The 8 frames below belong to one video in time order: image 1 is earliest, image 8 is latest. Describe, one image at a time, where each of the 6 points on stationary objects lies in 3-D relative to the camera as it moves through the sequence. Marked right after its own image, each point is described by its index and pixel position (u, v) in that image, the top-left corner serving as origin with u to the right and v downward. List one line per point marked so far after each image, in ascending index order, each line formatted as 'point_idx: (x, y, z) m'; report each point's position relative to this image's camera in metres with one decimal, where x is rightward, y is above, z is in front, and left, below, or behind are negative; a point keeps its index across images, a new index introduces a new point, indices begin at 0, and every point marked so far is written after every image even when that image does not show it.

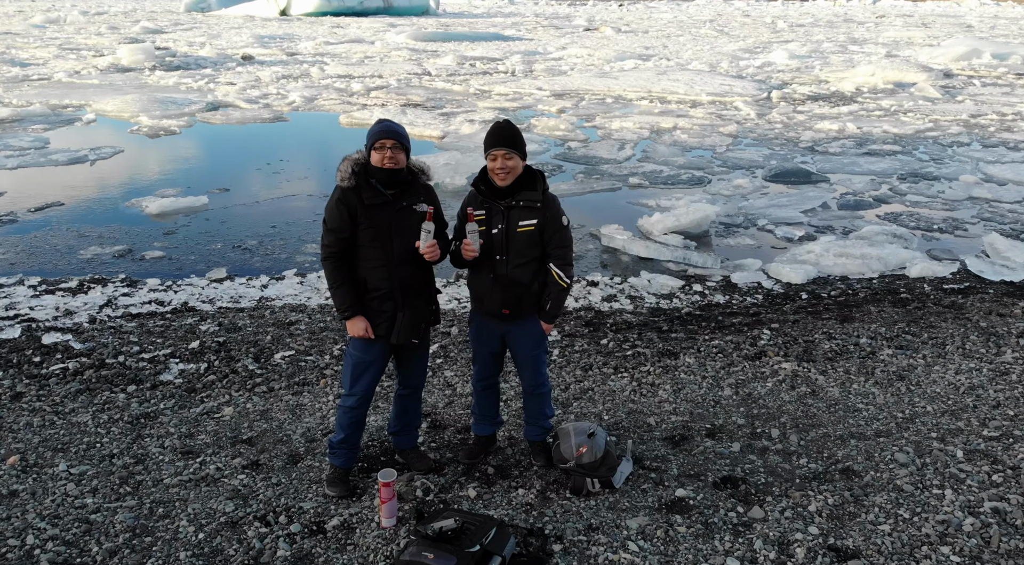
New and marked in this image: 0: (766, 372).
0: (+0.8, -0.3, +2.3) m
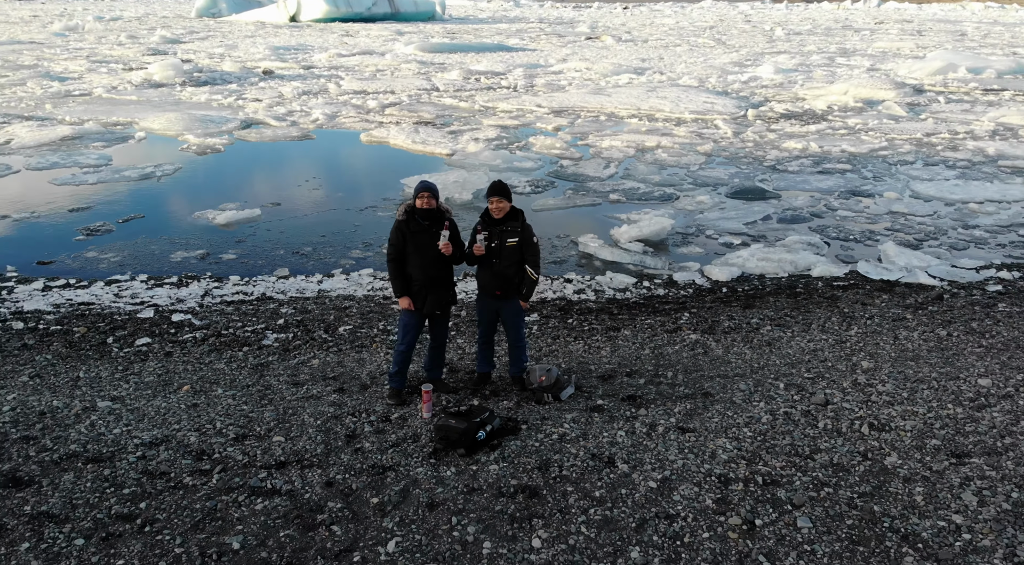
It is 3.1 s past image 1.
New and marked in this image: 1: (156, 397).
0: (+0.7, -0.2, +3.4) m
1: (-1.3, -0.4, +2.9) m
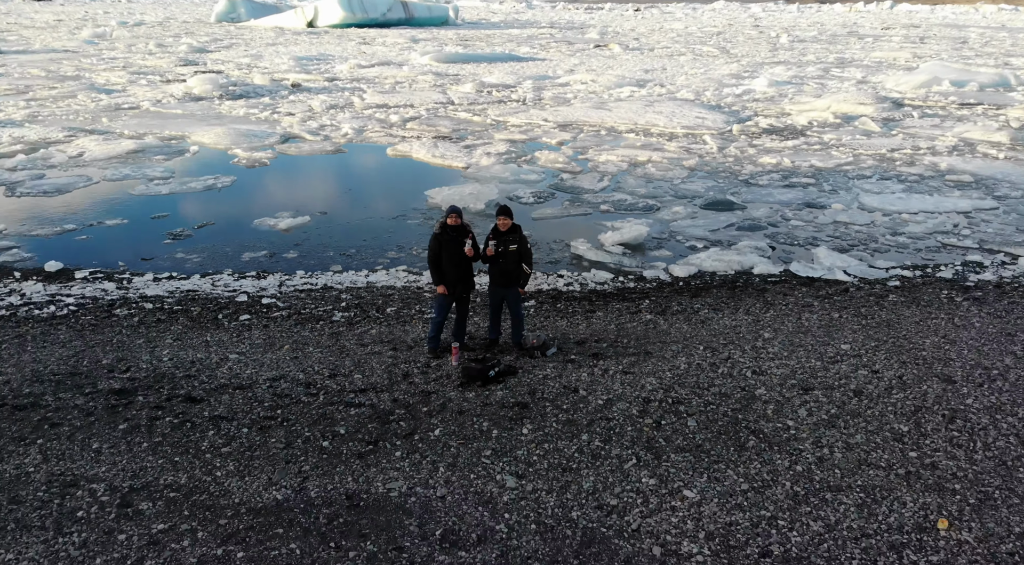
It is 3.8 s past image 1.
0: (+0.7, -0.2, +4.6) m
1: (-1.3, -0.3, +4.2) m
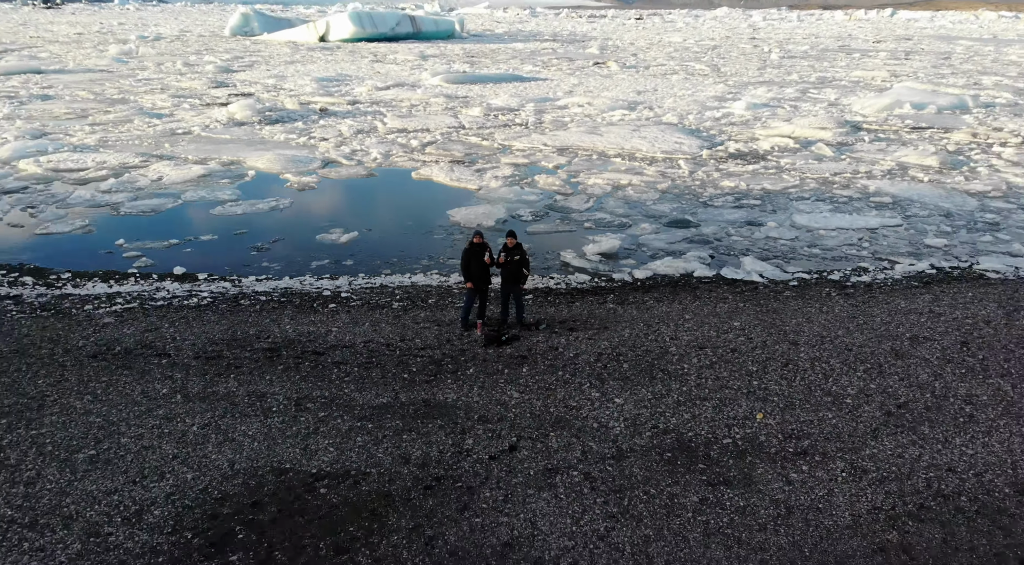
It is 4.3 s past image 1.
0: (+0.8, -0.2, +6.7) m
1: (-1.3, -0.3, +6.3) m
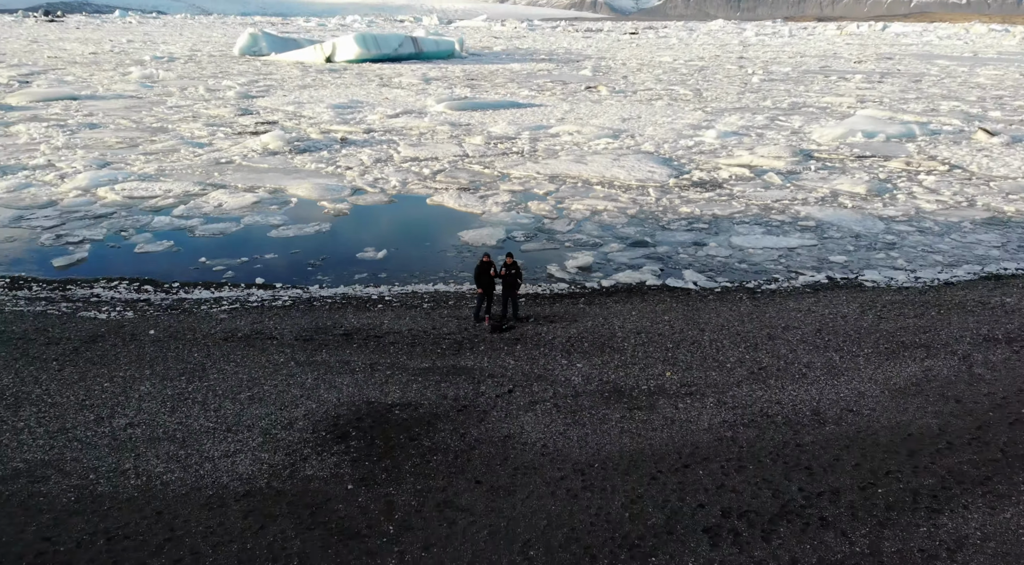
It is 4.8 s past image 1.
0: (+0.7, -0.3, +9.5) m
1: (-1.3, -0.4, +9.0) m
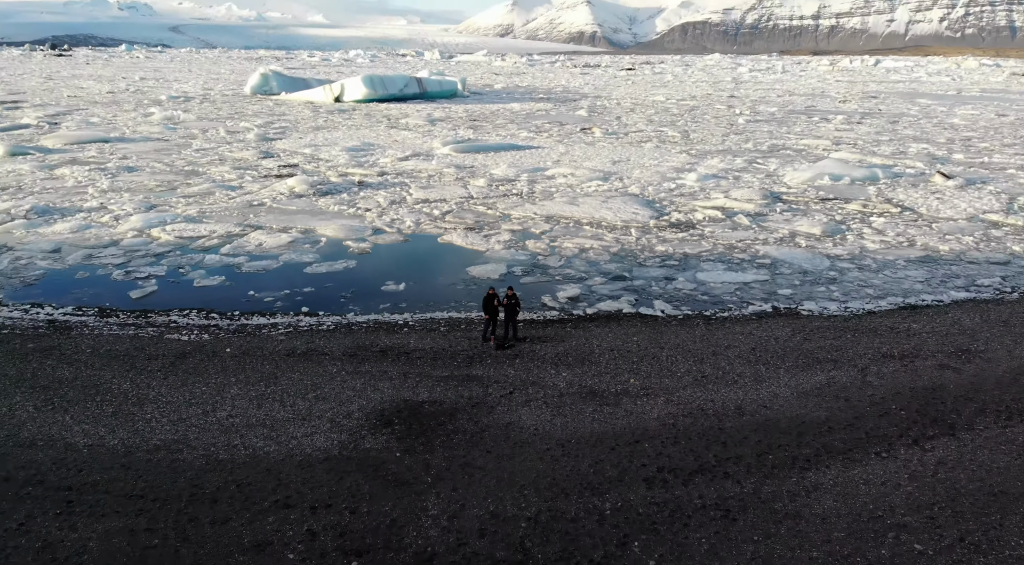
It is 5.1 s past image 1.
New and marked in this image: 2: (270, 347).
0: (+0.7, -0.7, +11.8) m
1: (-1.3, -0.8, +11.4) m
2: (-3.5, -0.9, +11.2) m
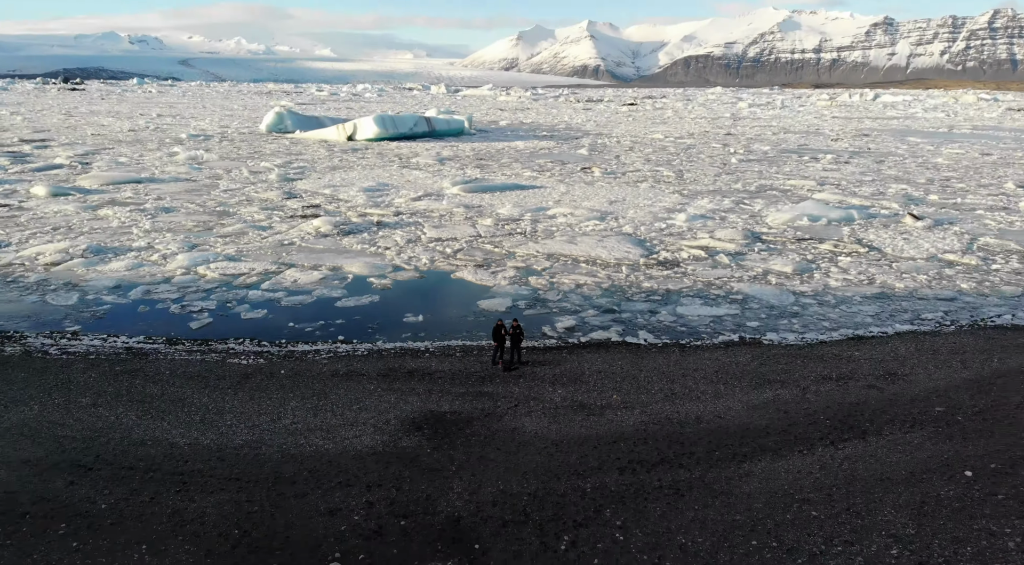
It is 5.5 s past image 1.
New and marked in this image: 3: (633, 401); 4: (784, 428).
0: (+0.8, -1.3, +14.2) m
1: (-1.2, -1.4, +13.8) m
2: (-3.4, -1.5, +13.6) m
3: (+1.8, -1.8, +11.9) m
4: (+3.8, -2.0, +11.0) m
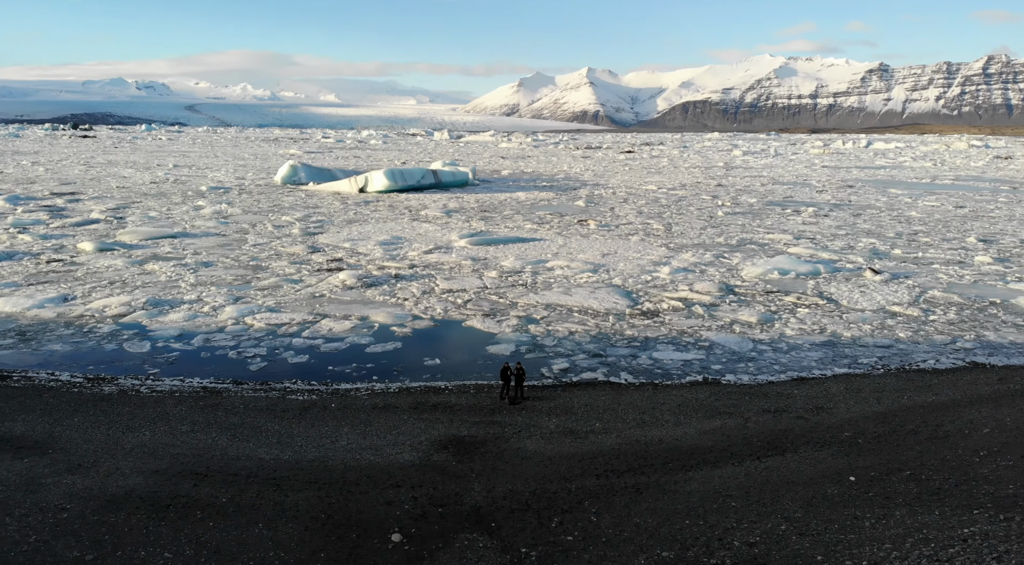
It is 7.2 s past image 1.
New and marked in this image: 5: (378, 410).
0: (+0.9, -2.5, +17.6) m
1: (-1.1, -2.6, +17.2) m
2: (-3.3, -2.6, +17.1) m
3: (+1.9, -2.8, +15.4) m
4: (+3.9, -3.0, +14.4) m
5: (-2.8, -2.7, +16.5) m
